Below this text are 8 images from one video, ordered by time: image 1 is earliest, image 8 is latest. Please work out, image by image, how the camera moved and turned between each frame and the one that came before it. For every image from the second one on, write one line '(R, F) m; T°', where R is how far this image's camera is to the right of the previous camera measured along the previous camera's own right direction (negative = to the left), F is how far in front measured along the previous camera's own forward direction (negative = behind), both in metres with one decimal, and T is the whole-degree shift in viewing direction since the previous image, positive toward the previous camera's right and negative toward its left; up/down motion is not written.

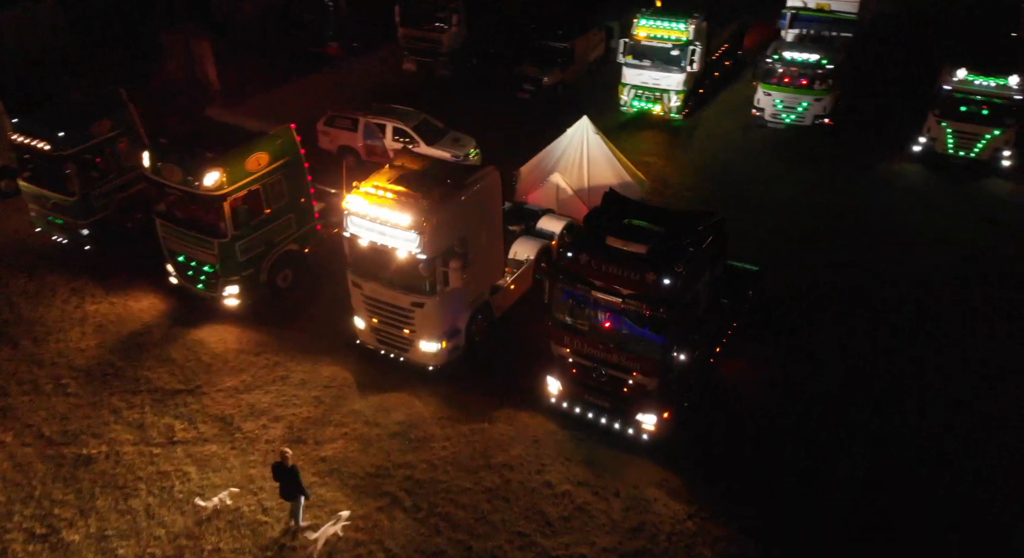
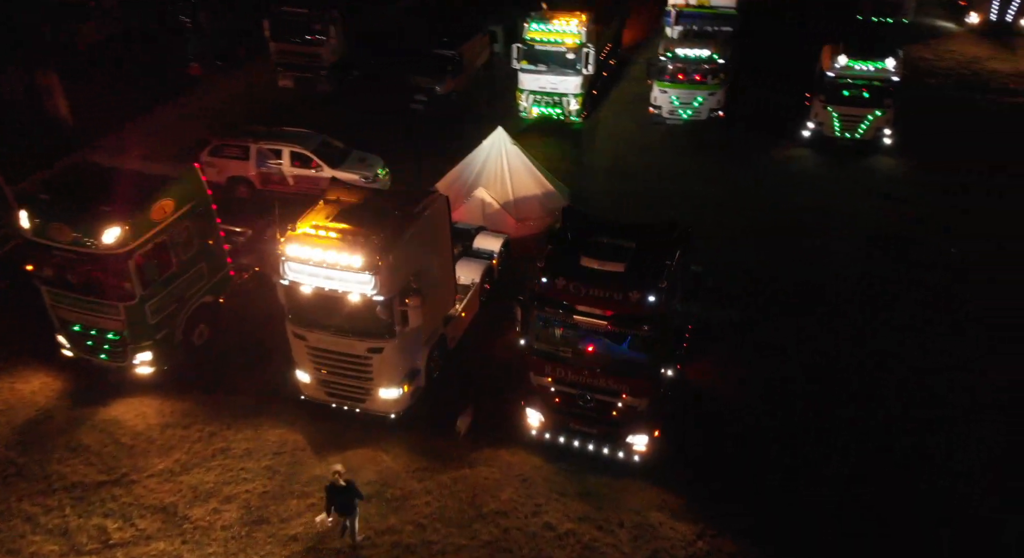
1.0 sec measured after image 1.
(-1.1, +0.7) m; +10°
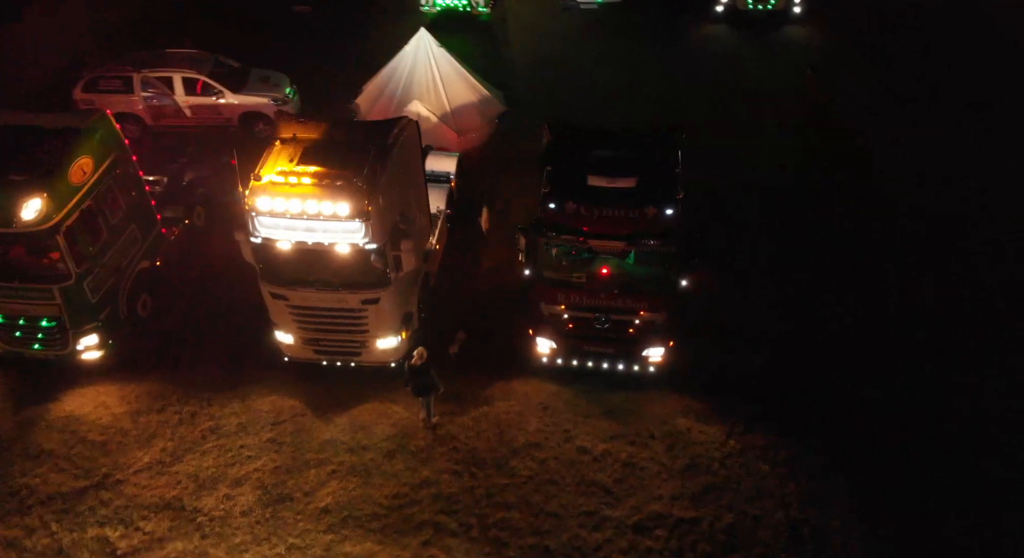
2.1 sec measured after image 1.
(-1.5, +0.7) m; +9°
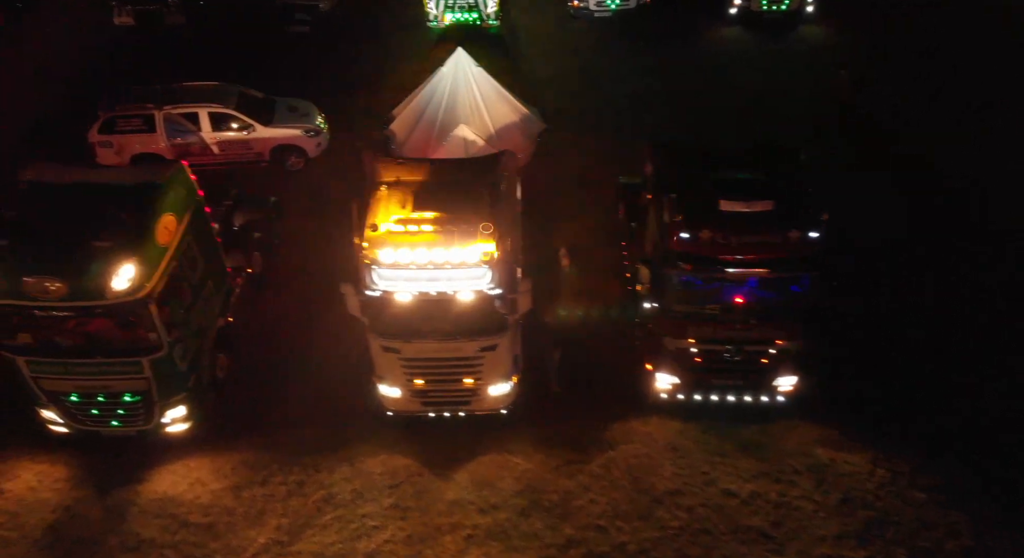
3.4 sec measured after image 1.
(-1.9, +0.5) m; +4°
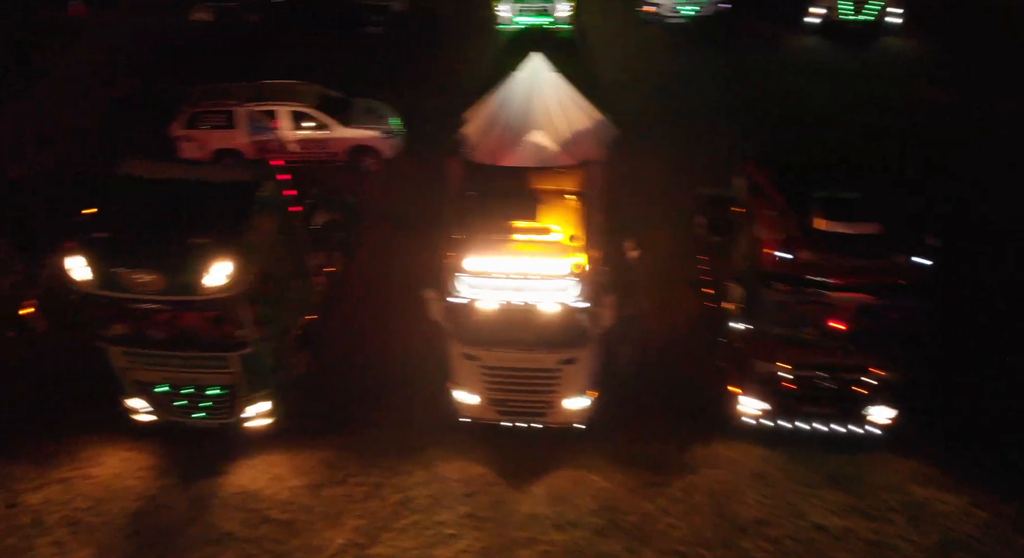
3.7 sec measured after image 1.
(-0.5, +0.1) m; -3°
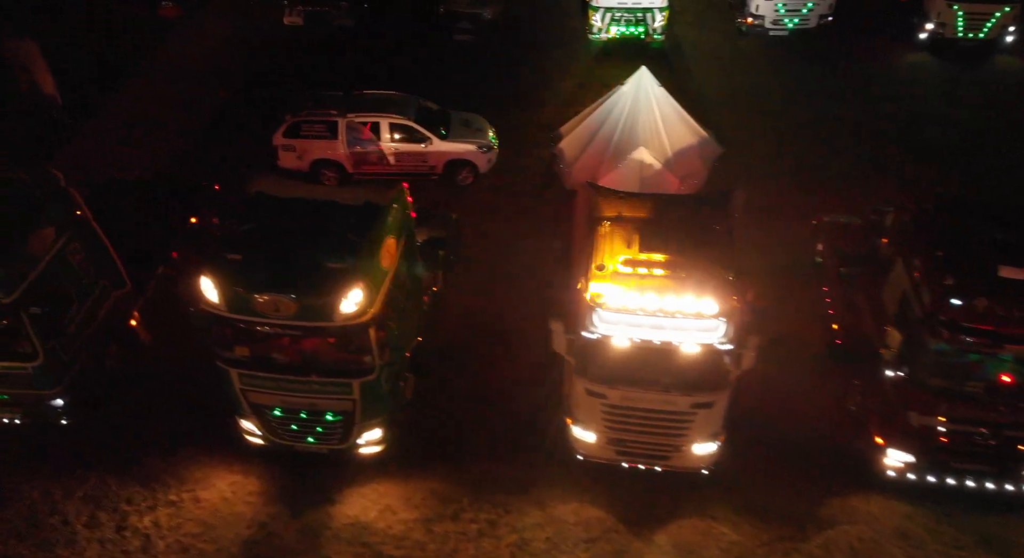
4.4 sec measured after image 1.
(-0.9, +0.4) m; -4°
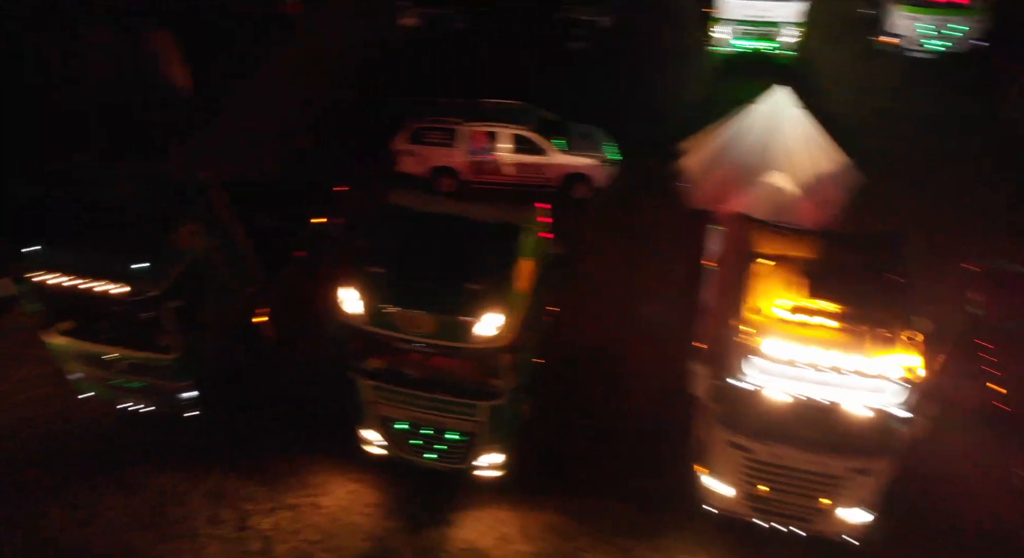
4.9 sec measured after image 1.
(-0.8, +0.3) m; -6°
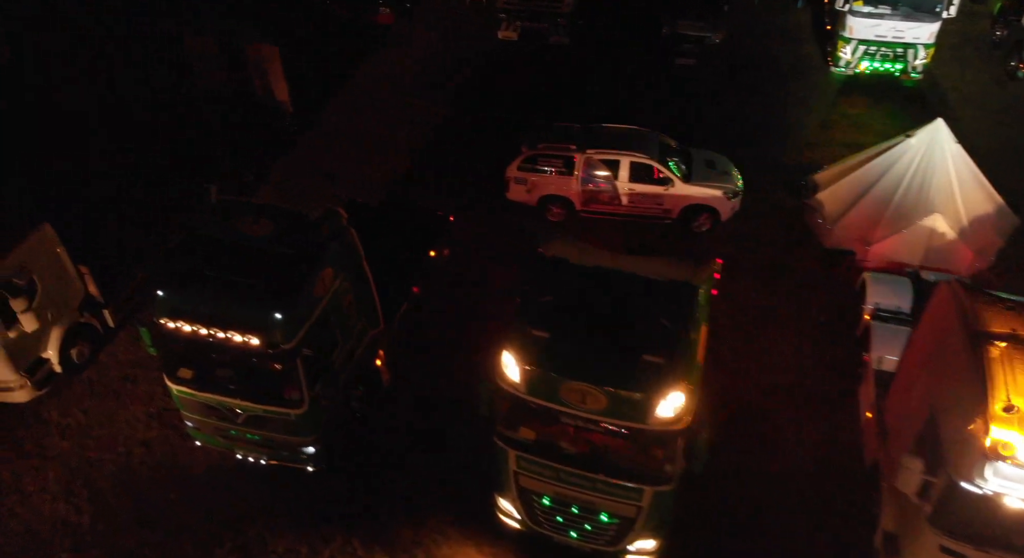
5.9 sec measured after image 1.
(-1.3, +0.9) m; -3°
